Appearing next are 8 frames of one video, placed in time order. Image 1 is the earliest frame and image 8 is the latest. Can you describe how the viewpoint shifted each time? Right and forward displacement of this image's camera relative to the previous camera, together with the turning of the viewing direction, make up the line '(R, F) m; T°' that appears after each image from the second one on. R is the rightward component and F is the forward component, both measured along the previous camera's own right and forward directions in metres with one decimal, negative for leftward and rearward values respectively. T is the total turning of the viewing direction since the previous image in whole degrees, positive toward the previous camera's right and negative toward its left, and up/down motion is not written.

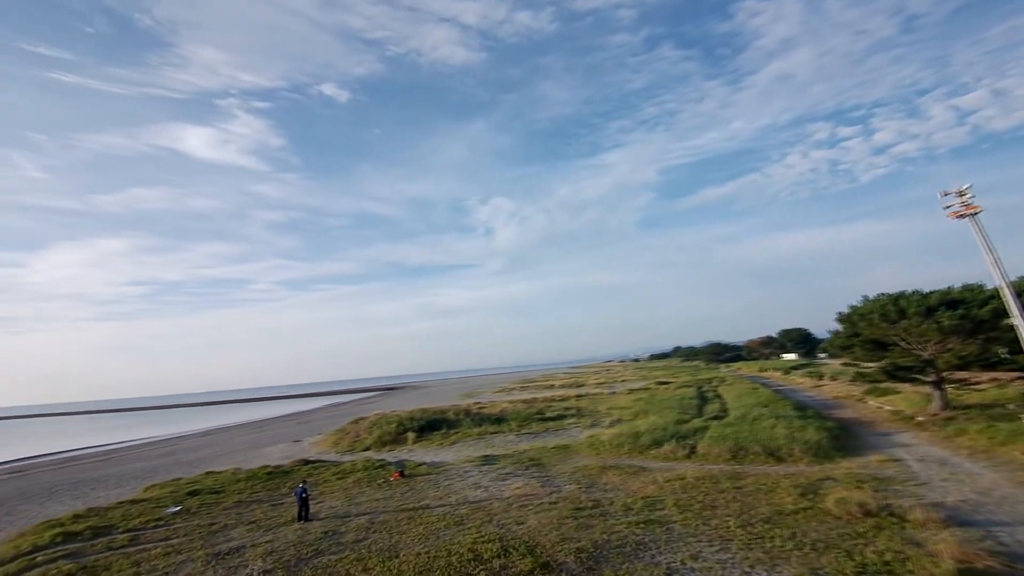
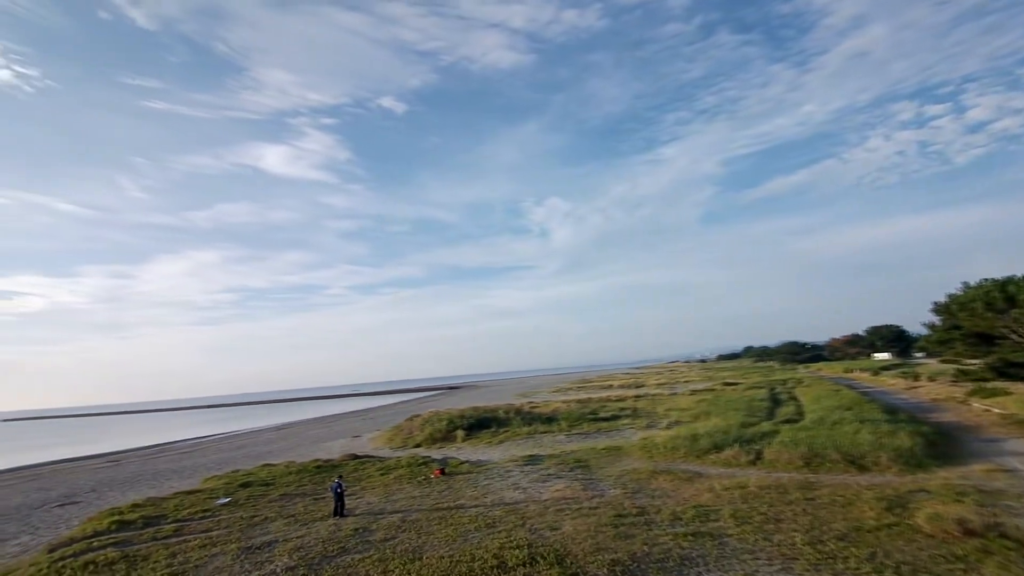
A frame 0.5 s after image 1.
(+0.7, +0.9) m; -7°
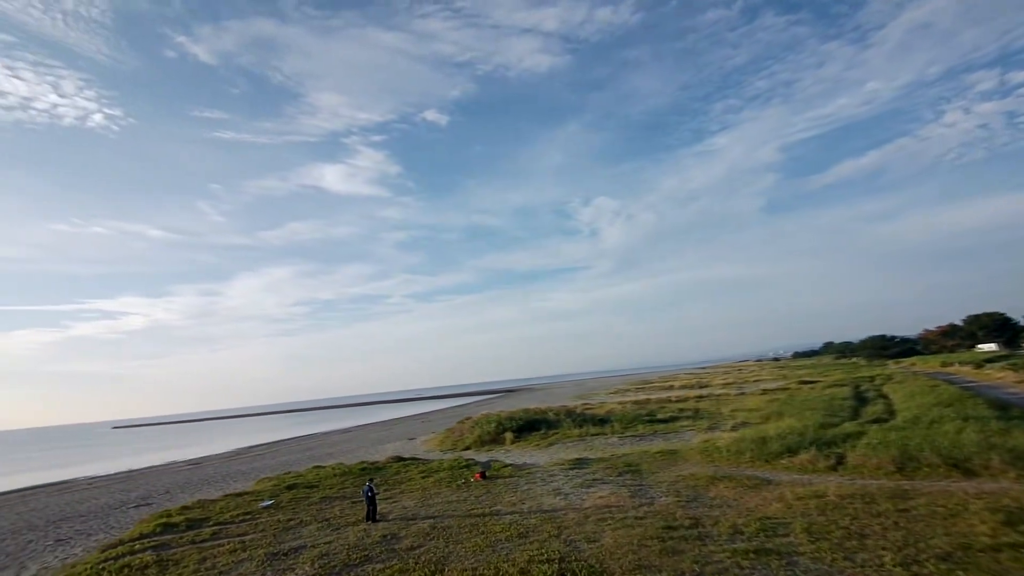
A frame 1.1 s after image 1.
(+0.8, +1.0) m; -7°
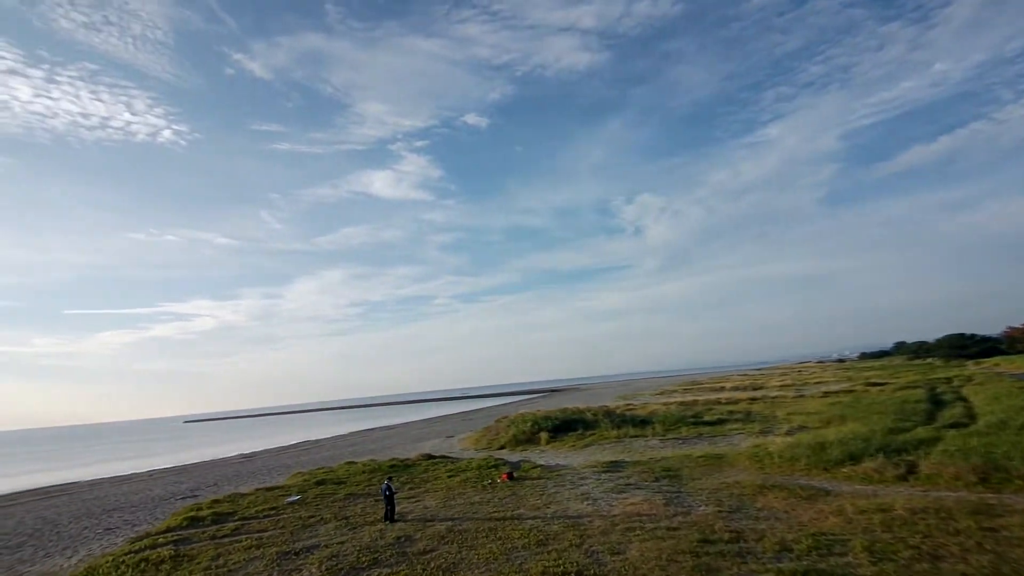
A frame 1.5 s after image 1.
(+0.7, +0.9) m; -5°
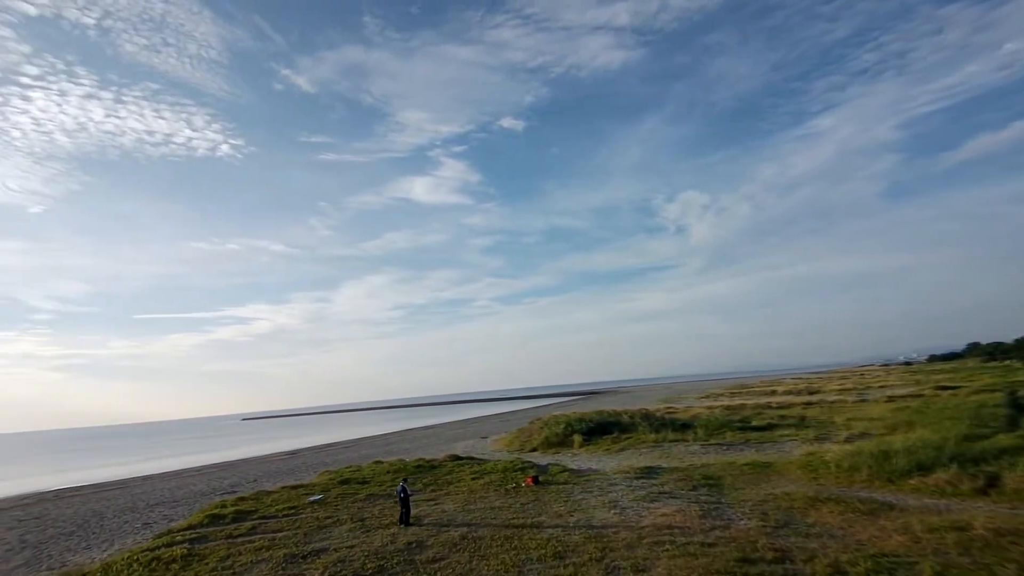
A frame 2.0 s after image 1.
(+0.6, +0.9) m; -5°
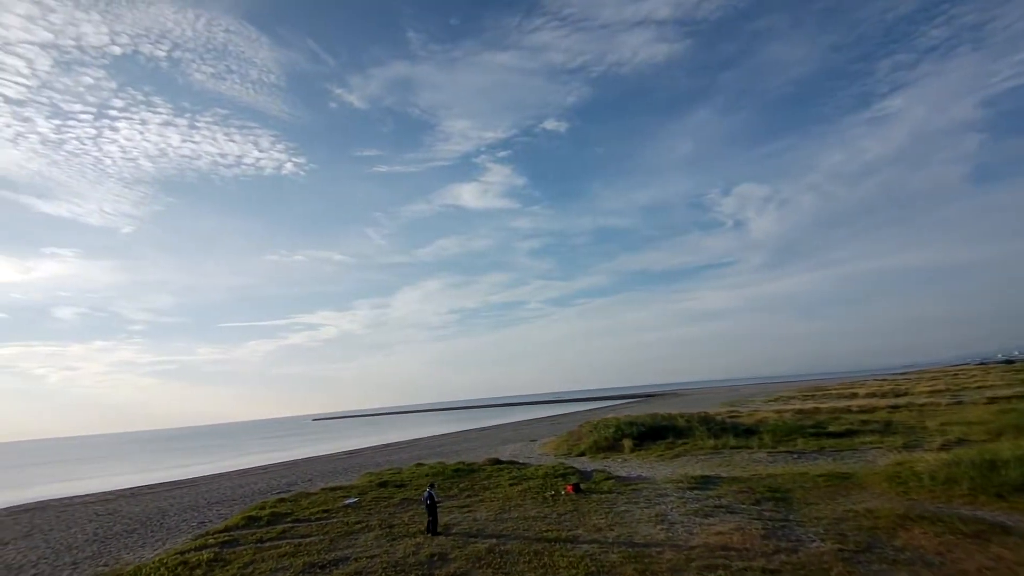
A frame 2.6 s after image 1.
(+0.7, +1.0) m; -7°
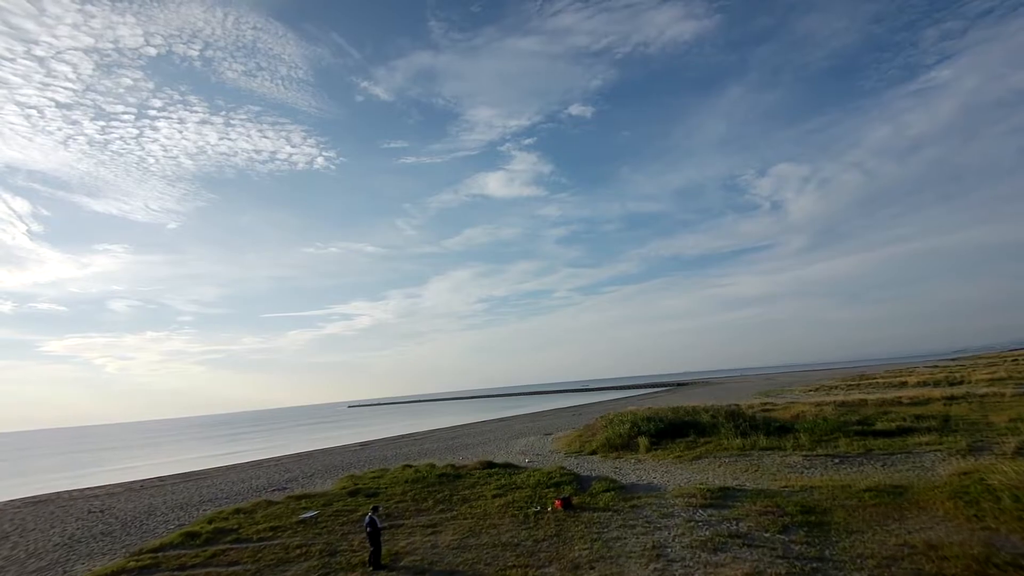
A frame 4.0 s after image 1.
(+1.7, +2.6) m; -4°
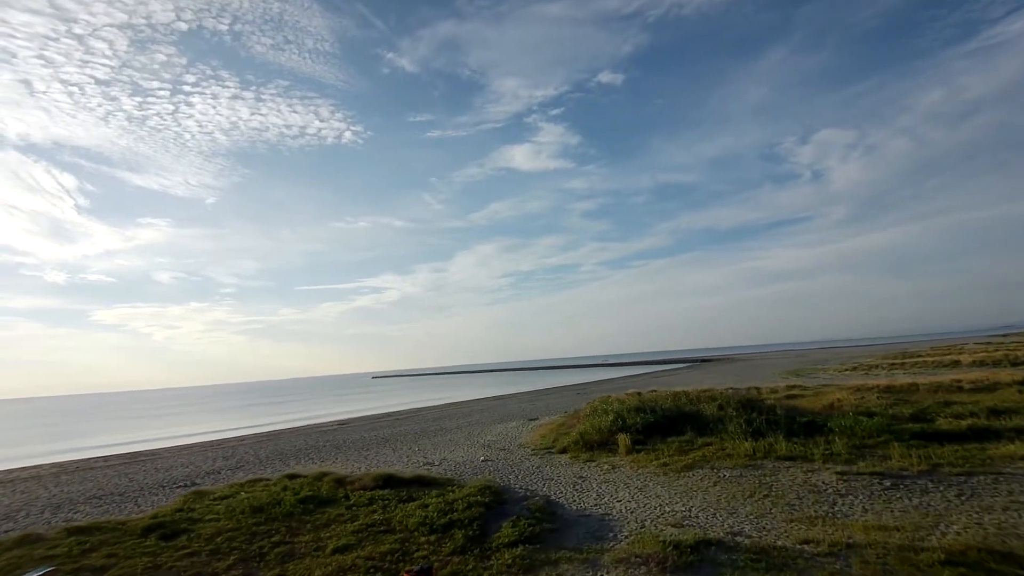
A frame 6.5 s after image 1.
(+4.0, +6.3) m; -3°
